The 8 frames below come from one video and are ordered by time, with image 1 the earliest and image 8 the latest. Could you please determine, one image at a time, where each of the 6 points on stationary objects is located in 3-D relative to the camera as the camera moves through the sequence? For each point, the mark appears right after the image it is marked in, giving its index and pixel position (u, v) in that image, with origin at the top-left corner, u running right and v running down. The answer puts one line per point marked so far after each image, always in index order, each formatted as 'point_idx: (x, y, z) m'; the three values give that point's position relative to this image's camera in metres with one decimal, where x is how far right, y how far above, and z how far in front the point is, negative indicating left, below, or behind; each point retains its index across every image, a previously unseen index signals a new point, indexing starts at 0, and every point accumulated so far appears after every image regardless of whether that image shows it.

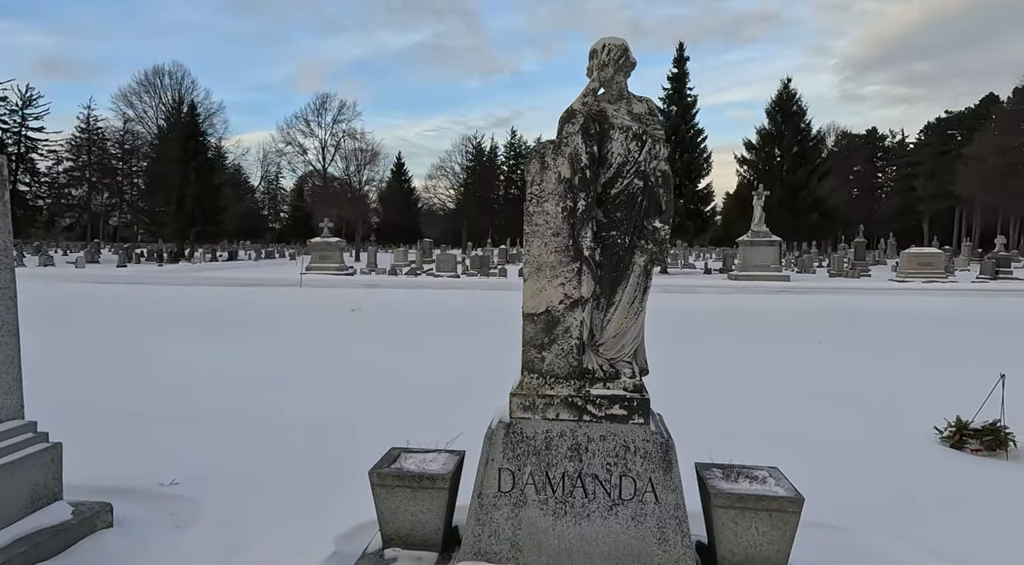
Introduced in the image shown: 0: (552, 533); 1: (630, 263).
0: (+0.2, -1.2, +3.5) m
1: (+0.6, +0.1, +3.5) m
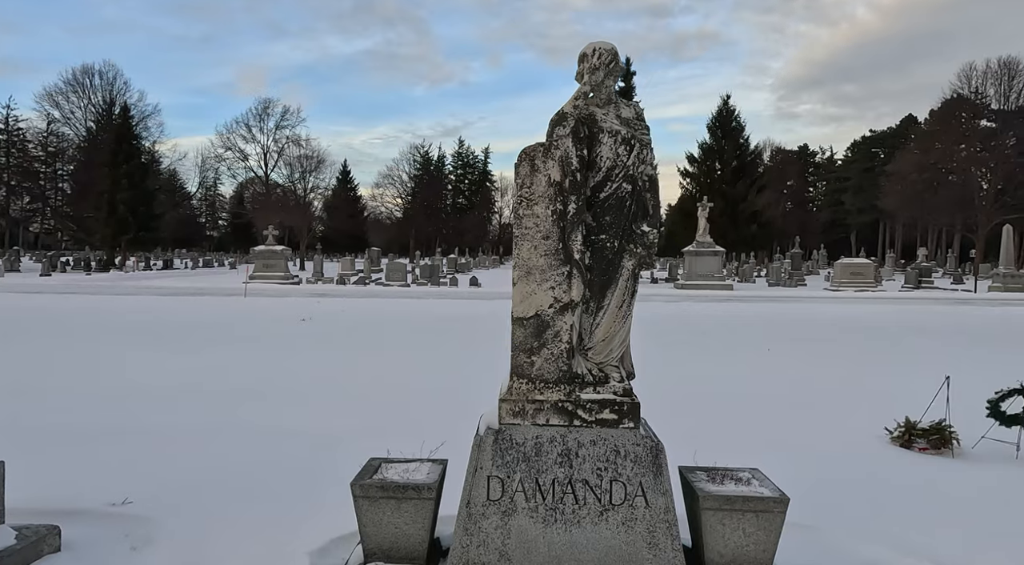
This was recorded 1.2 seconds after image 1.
0: (+0.1, -1.2, +3.4) m
1: (+0.5, +0.1, +3.5) m
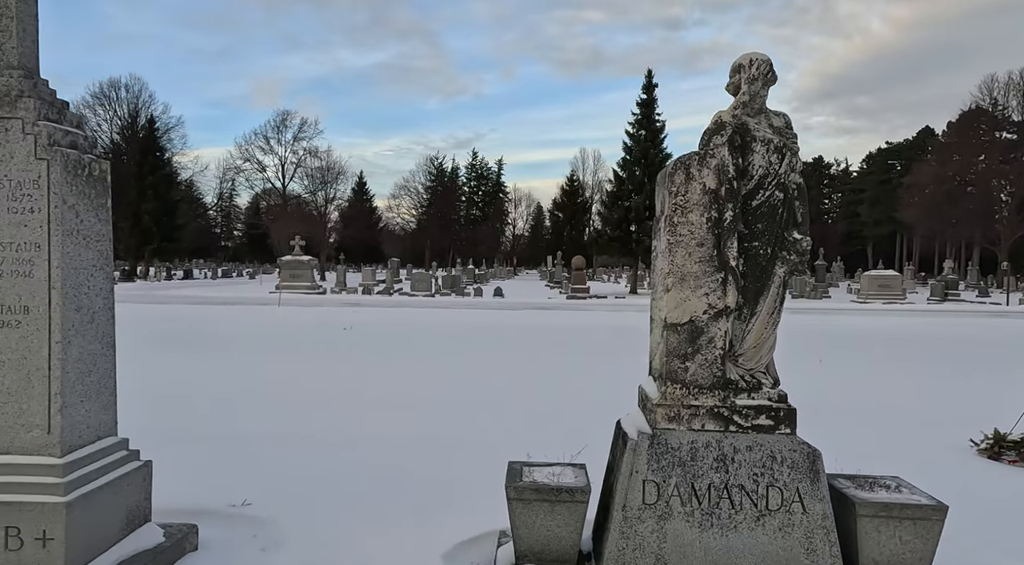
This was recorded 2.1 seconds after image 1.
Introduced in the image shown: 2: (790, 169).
0: (+0.9, -1.2, +3.4) m
1: (+1.2, 0.0, +3.5) m
2: (+1.3, +0.5, +3.5) m
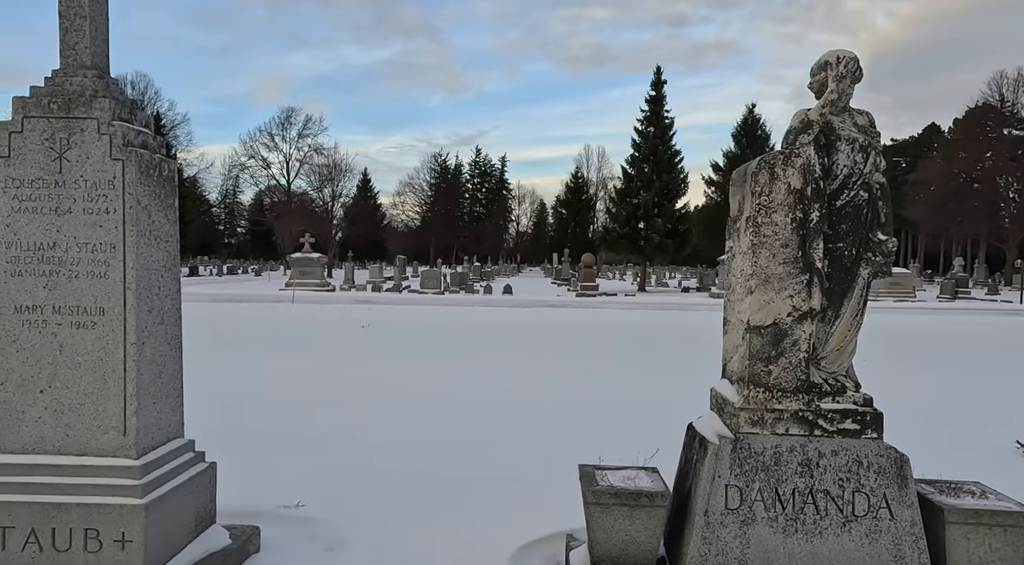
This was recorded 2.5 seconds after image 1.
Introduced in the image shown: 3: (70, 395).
0: (+1.2, -1.2, +3.4) m
1: (+1.6, 0.0, +3.5) m
2: (+1.7, +0.5, +3.5) m
3: (-2.1, -0.5, +3.5) m
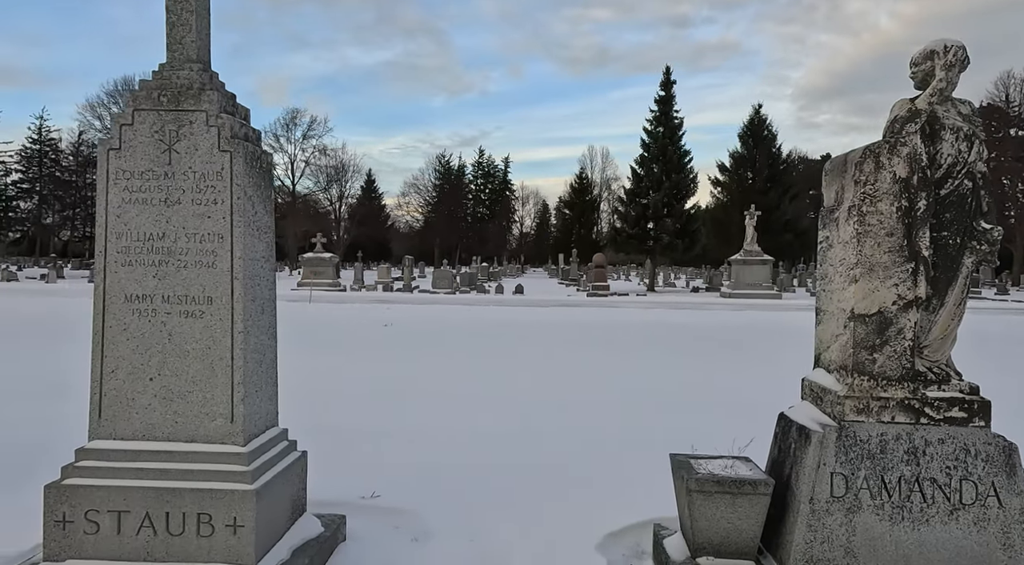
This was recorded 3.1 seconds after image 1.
0: (+1.7, -1.2, +3.4) m
1: (+2.1, +0.1, +3.5) m
2: (+2.2, +0.6, +3.5) m
3: (-1.6, -0.5, +3.6) m
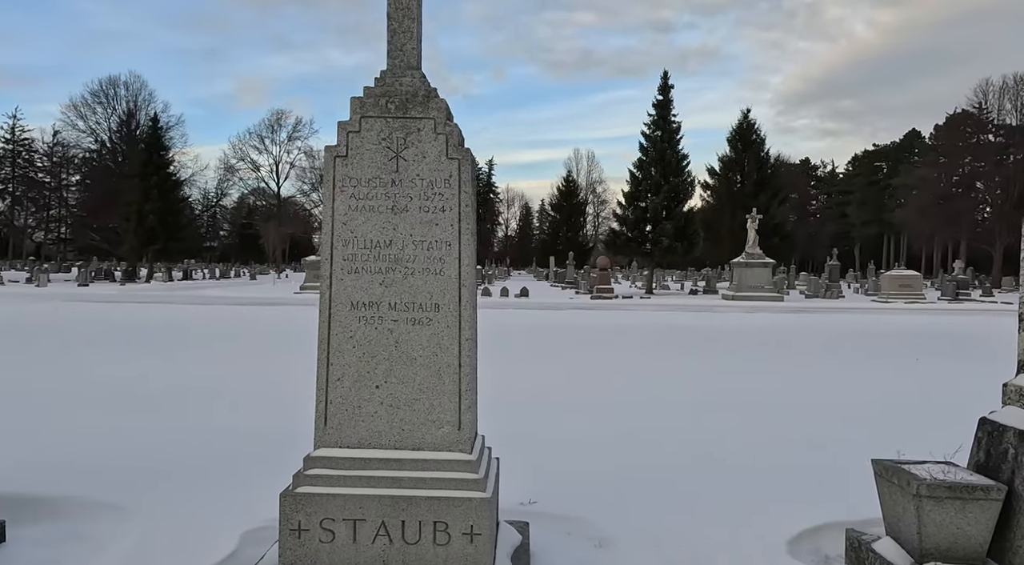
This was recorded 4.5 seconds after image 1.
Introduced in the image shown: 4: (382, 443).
0: (+2.8, -1.2, +3.4) m
1: (+3.2, +0.1, +3.5) m
2: (+3.3, +0.6, +3.5) m
3: (-0.5, -0.5, +3.6) m
4: (-0.6, -0.8, +3.6) m
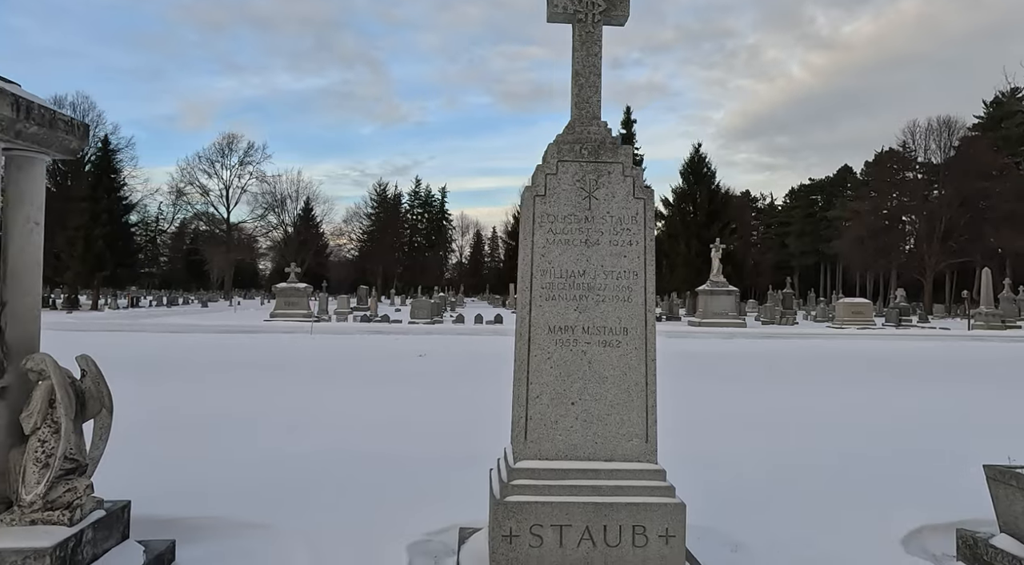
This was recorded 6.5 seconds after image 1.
0: (+3.8, -1.3, +3.9) m
1: (+4.1, -0.1, +4.0) m
2: (+4.2, +0.4, +4.1) m
3: (+0.5, -0.7, +4.0) m
4: (+0.3, -0.9, +4.0) m
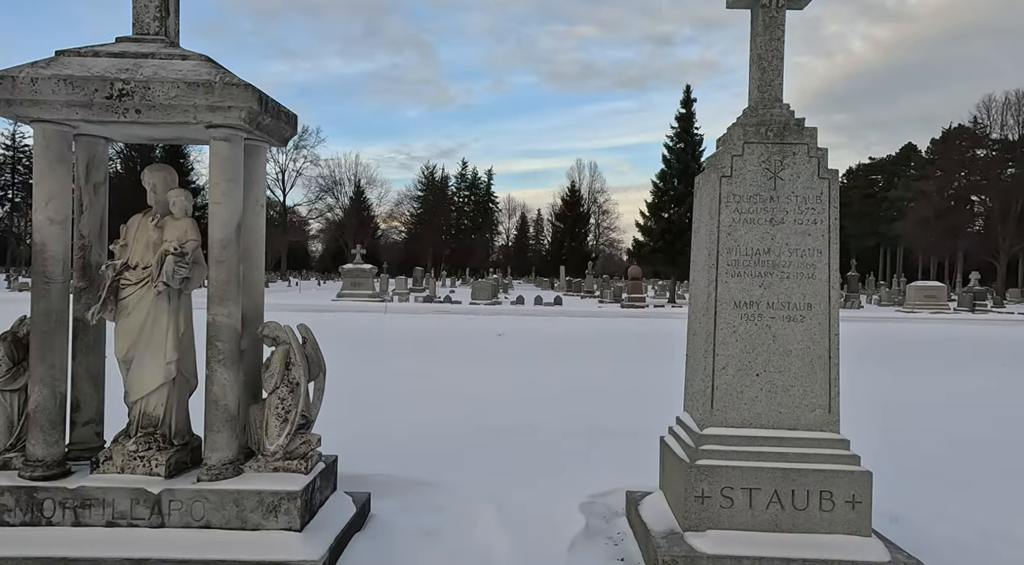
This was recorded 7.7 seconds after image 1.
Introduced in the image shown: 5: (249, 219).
0: (+4.8, -1.2, +3.9) m
1: (+5.2, 0.0, +3.9) m
2: (+5.3, +0.5, +3.9) m
3: (+1.5, -0.5, +4.2) m
4: (+1.4, -0.8, +4.2) m
5: (-1.5, +0.4, +4.2) m
